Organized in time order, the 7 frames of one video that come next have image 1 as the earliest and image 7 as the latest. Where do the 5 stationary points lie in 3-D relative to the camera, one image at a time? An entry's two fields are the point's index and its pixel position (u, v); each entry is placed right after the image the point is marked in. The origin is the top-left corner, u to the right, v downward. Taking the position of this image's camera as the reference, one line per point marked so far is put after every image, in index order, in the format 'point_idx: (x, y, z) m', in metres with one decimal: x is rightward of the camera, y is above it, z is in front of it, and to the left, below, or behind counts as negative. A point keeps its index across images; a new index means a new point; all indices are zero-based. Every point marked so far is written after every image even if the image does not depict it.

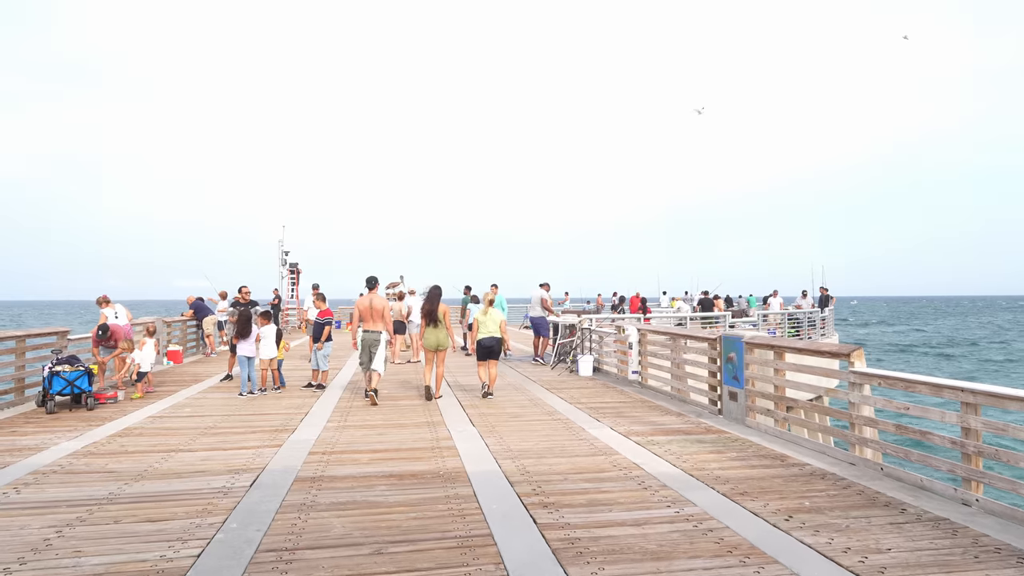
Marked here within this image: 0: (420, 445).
0: (-0.9, -1.6, +6.8) m
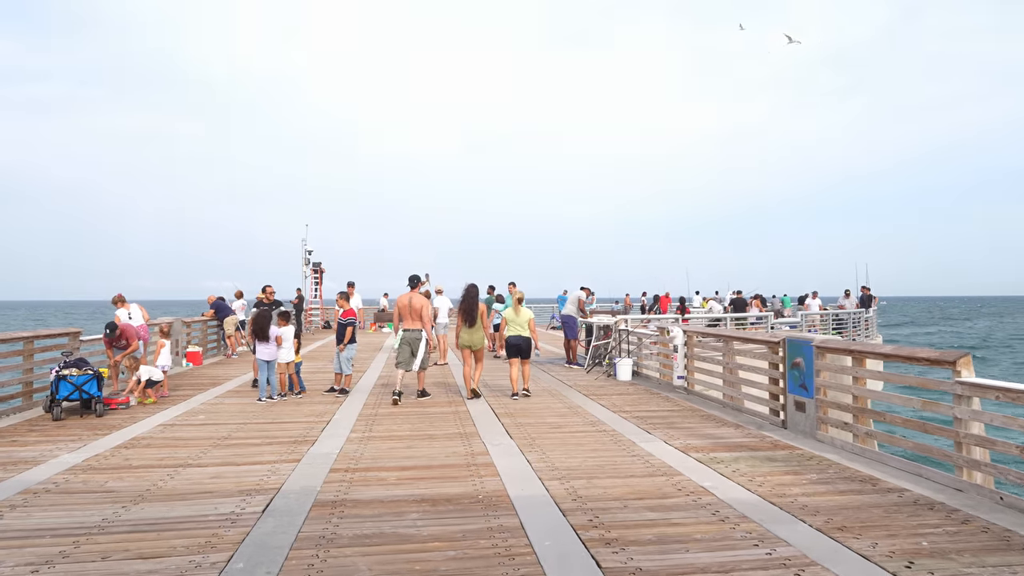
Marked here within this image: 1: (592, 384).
0: (-0.5, -1.6, +6.1) m
1: (+1.4, -1.7, +11.7) m
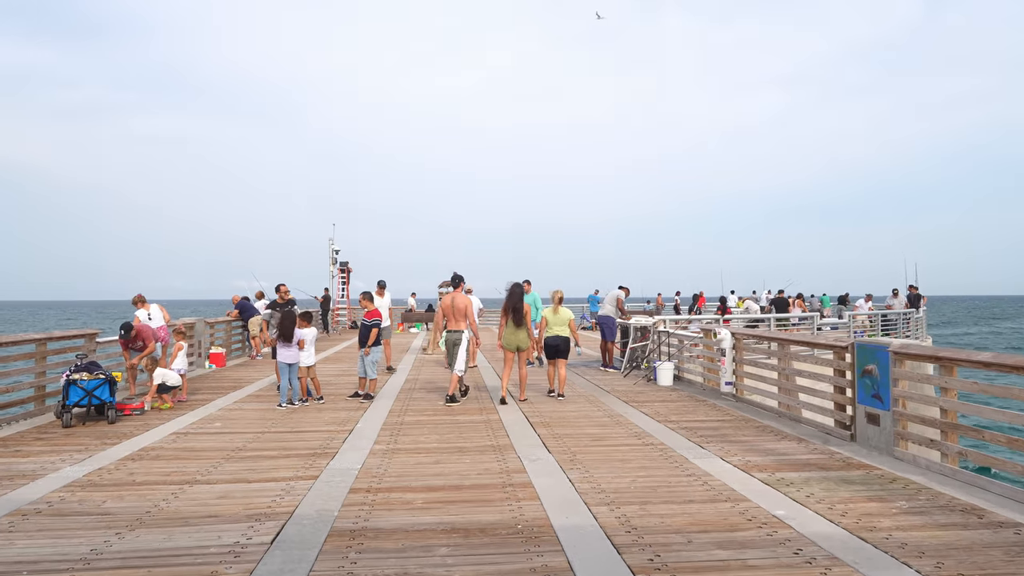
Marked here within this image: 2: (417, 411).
0: (-0.2, -1.6, +5.5) m
1: (+1.9, -1.6, +11.0) m
2: (-1.3, -1.6, +8.9) m
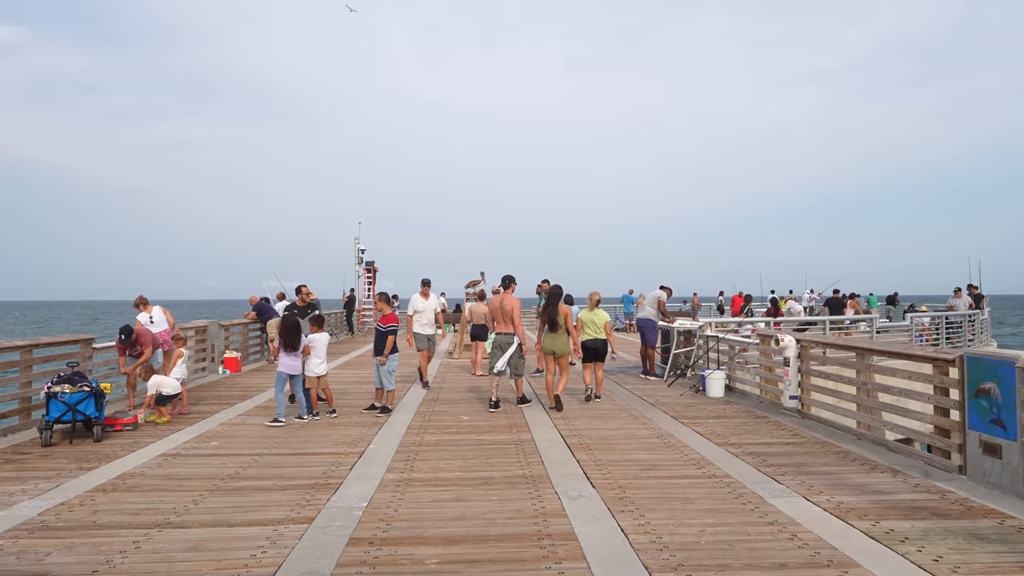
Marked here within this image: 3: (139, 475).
0: (0.0, -1.6, +4.4) m
1: (+2.4, -1.6, +9.8) m
2: (-0.9, -1.6, +7.9) m
3: (-3.2, -1.6, +5.8) m
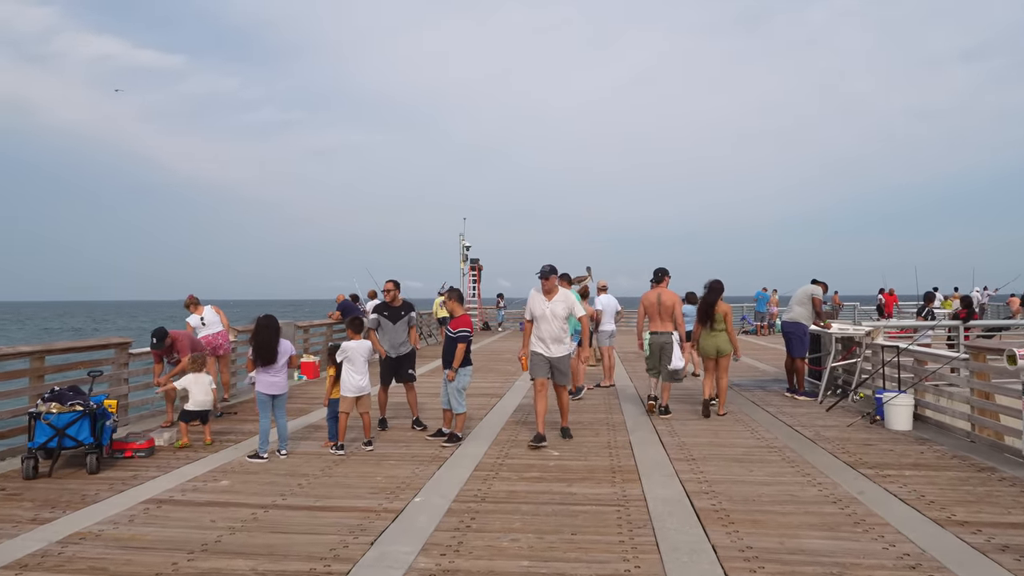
0: (+0.3, -1.5, +2.3) m
1: (+3.6, -1.6, +7.2) m
2: (0.0, -1.6, +5.9) m
3: (-2.6, -1.6, +4.2) m
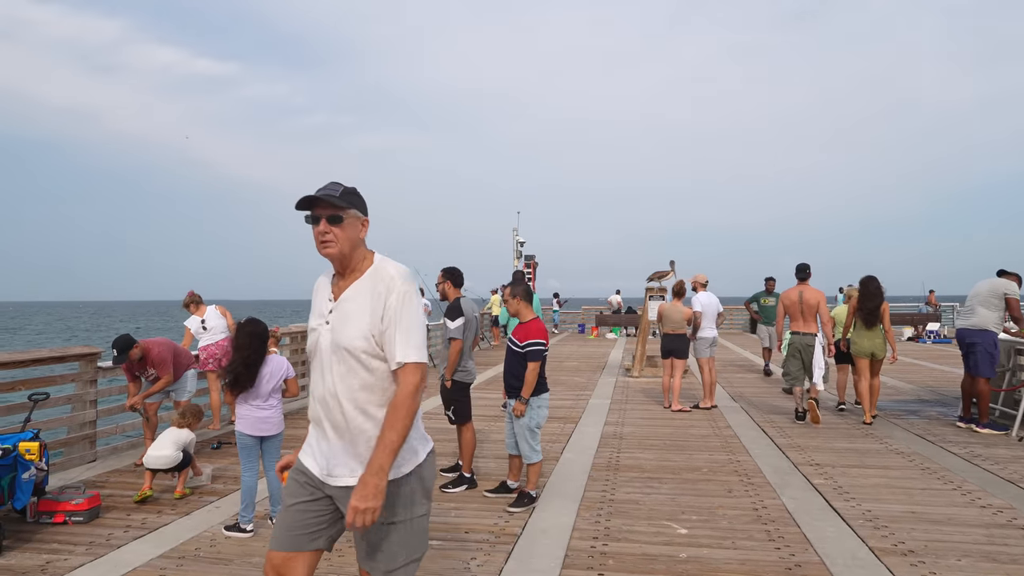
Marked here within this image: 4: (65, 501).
0: (+0.7, -1.4, +0.1) m
1: (+4.3, -1.5, +4.7) m
2: (+0.6, -1.5, +3.7) m
3: (-2.1, -1.5, +2.2) m
4: (-2.9, -1.4, +4.4) m
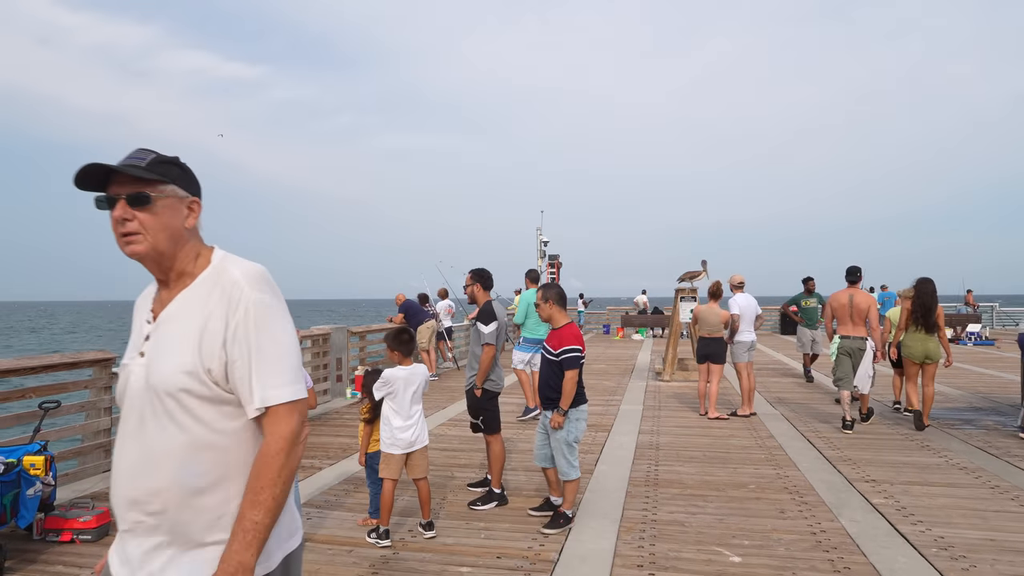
0: (+0.7, -1.5, -0.3) m
1: (+4.5, -1.5, +4.3) m
2: (+0.8, -1.5, +3.3) m
3: (-2.0, -1.5, +2.0) m
4: (-2.7, -1.4, +4.2) m
